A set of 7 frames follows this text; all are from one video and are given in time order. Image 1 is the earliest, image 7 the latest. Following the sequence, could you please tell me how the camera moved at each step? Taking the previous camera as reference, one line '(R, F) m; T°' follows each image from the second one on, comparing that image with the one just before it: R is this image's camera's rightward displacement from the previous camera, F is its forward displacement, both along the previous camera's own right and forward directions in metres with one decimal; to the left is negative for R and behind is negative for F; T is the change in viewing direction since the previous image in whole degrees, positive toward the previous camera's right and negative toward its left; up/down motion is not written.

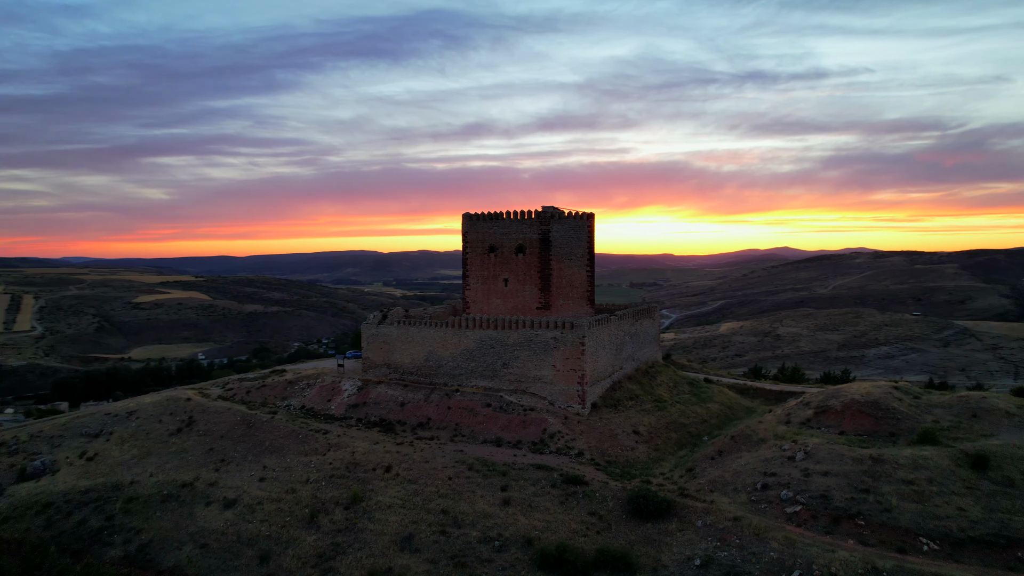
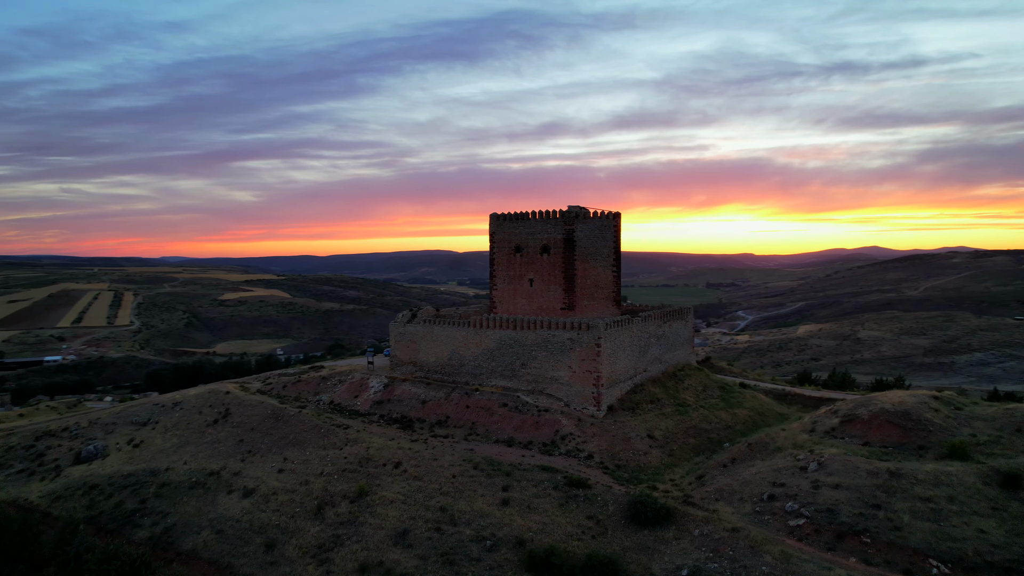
(+1.8, +0.1) m; -6°
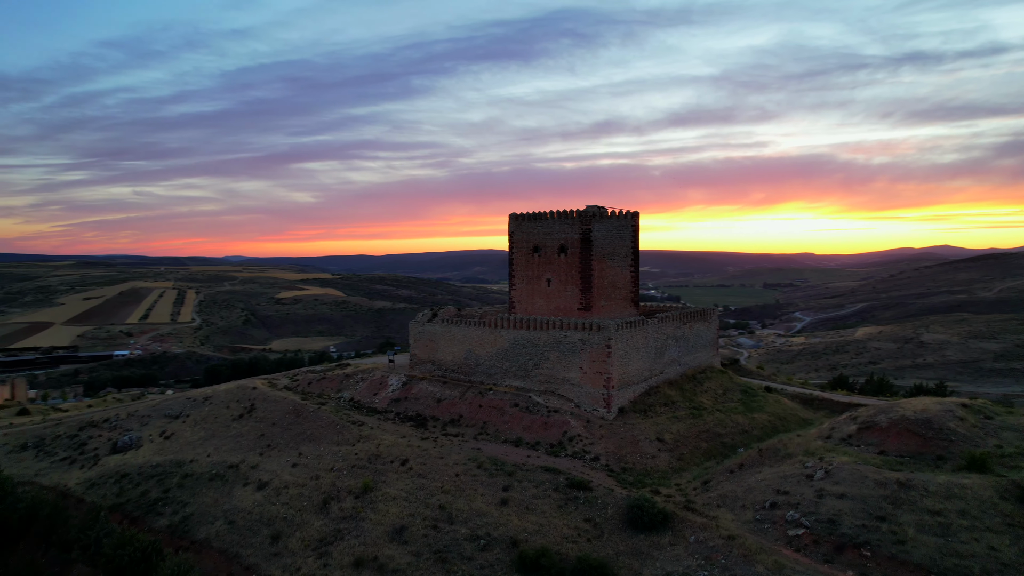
(+1.3, +0.1) m; -5°
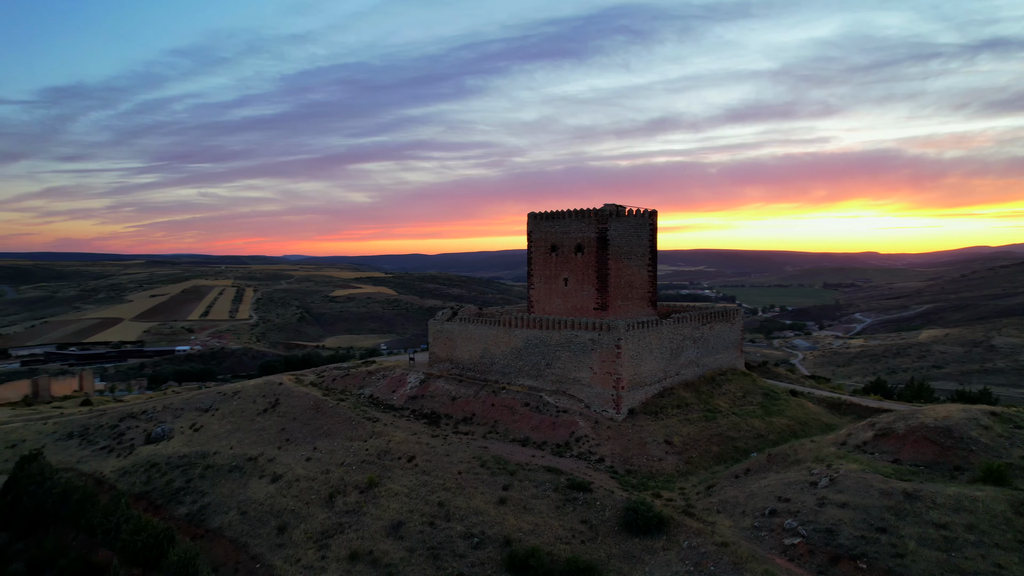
(+1.3, +0.1) m; -5°
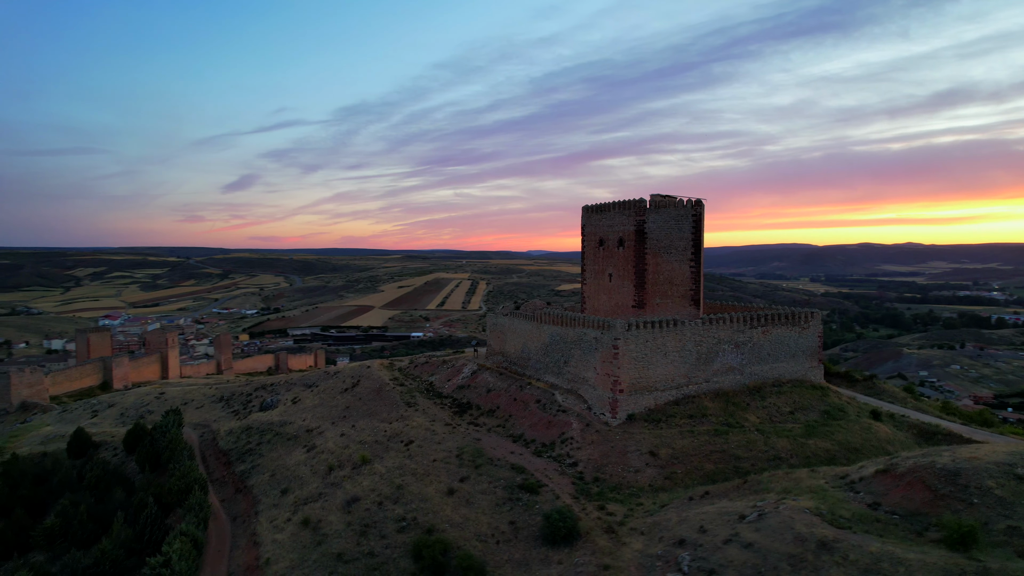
(+6.9, +1.4) m; -21°
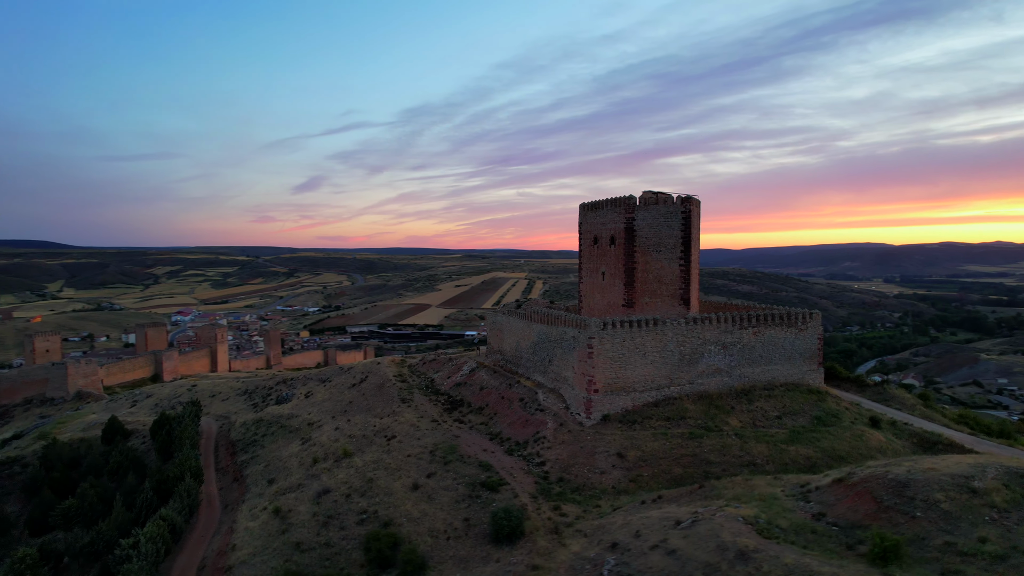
(+2.4, +0.1) m; -5°
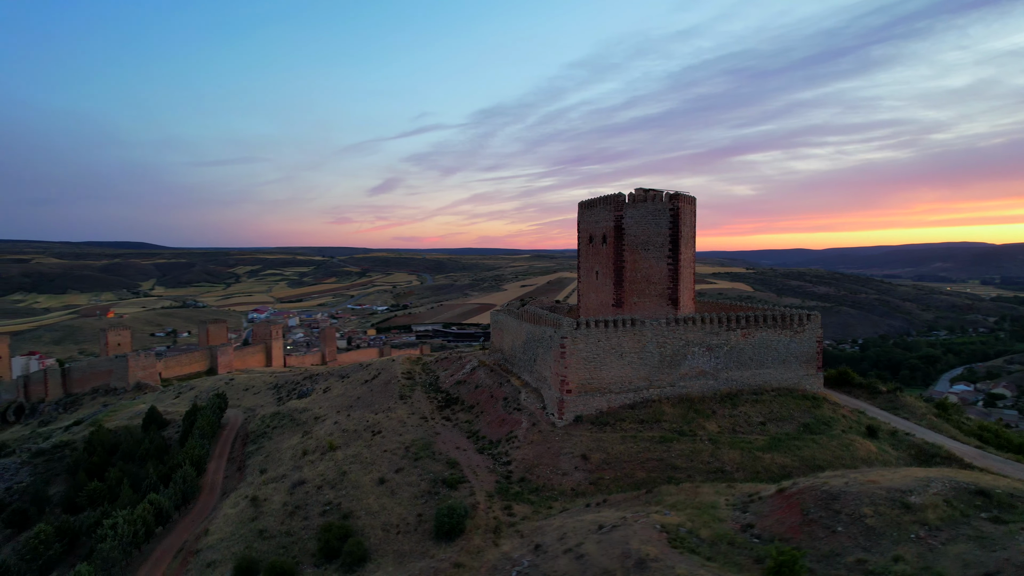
(+2.7, +0.2) m; -6°
